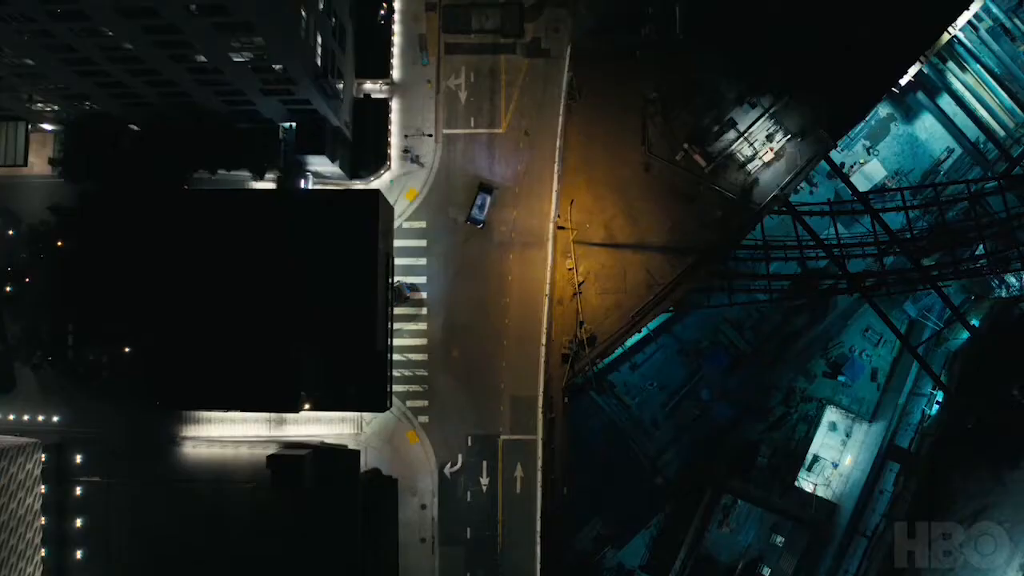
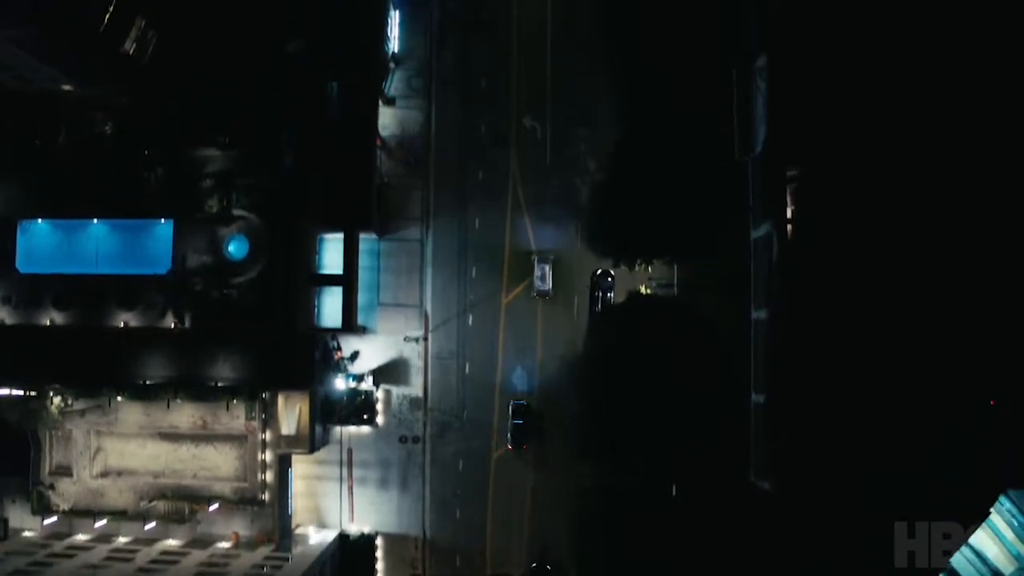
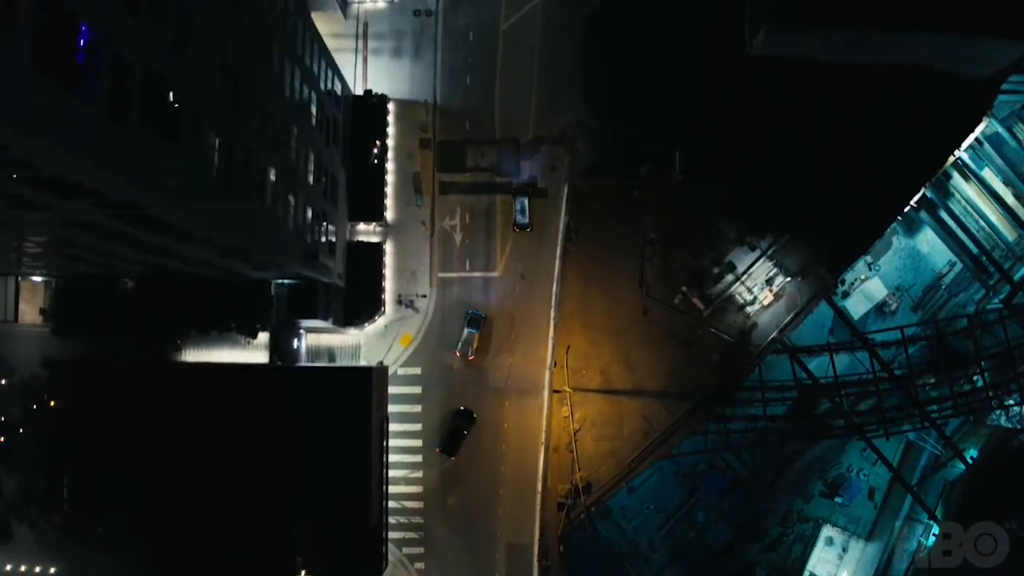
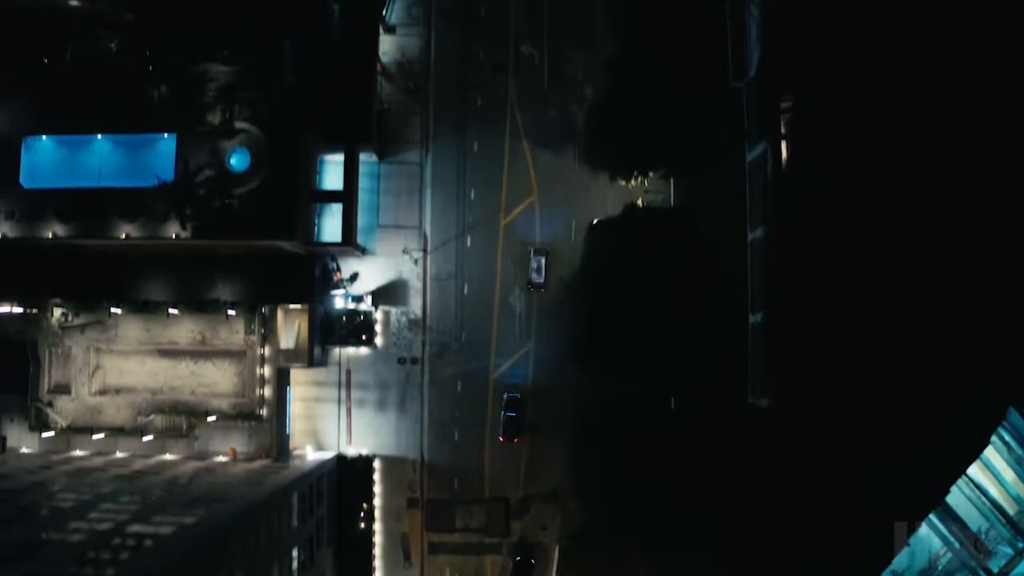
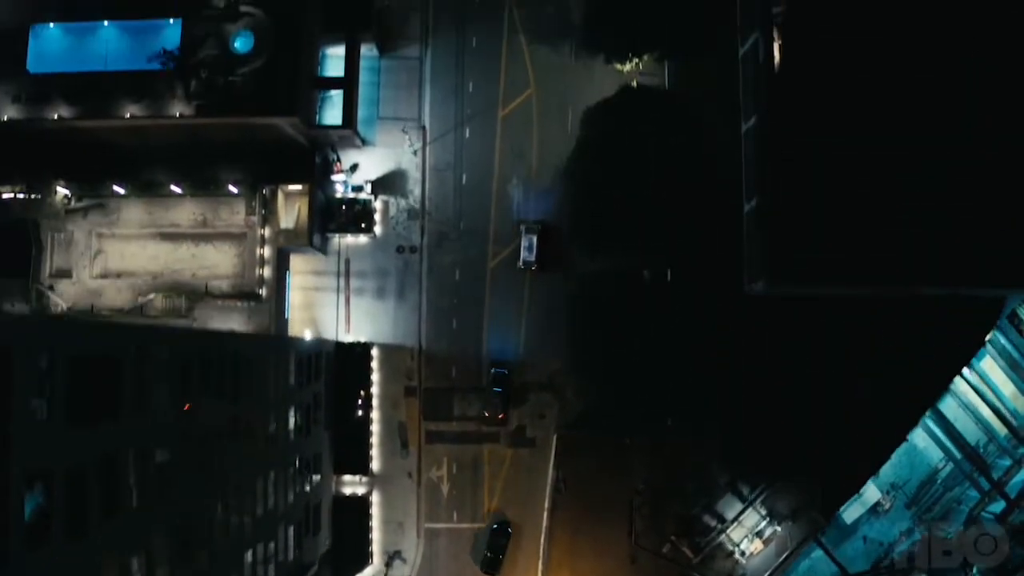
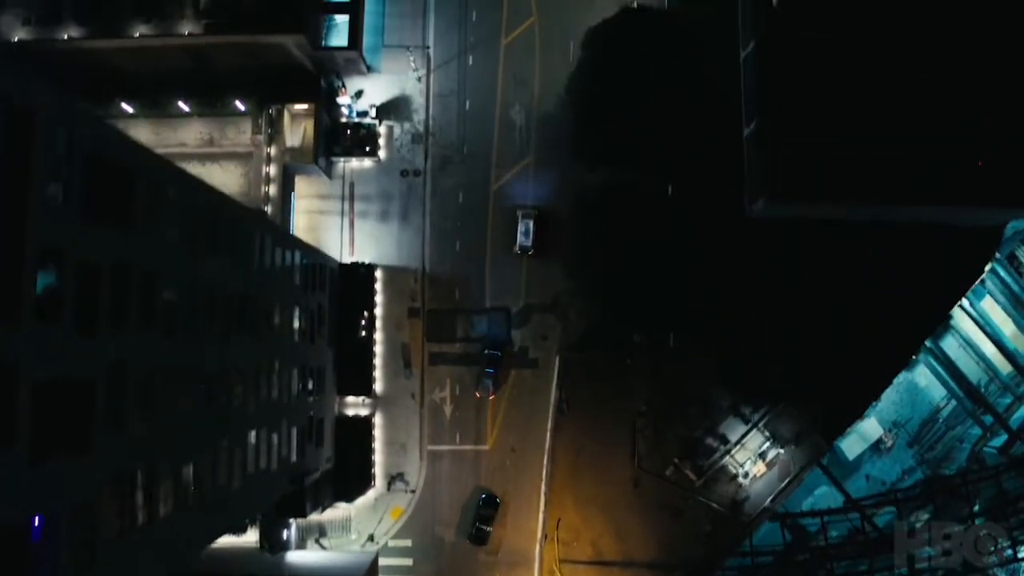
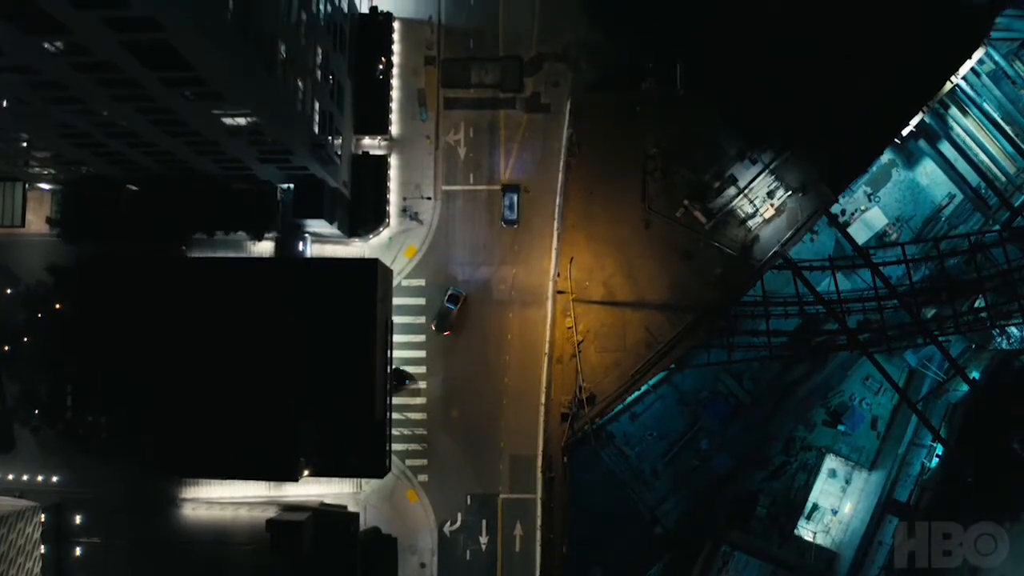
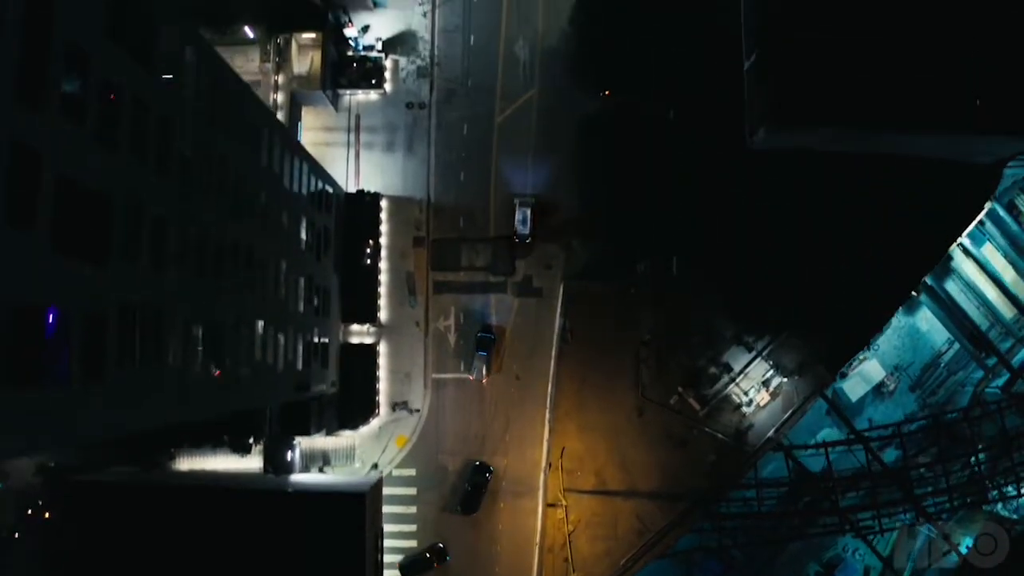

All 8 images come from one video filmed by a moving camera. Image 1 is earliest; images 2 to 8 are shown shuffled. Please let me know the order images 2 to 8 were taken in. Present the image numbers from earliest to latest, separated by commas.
7, 3, 8, 6, 5, 4, 2
